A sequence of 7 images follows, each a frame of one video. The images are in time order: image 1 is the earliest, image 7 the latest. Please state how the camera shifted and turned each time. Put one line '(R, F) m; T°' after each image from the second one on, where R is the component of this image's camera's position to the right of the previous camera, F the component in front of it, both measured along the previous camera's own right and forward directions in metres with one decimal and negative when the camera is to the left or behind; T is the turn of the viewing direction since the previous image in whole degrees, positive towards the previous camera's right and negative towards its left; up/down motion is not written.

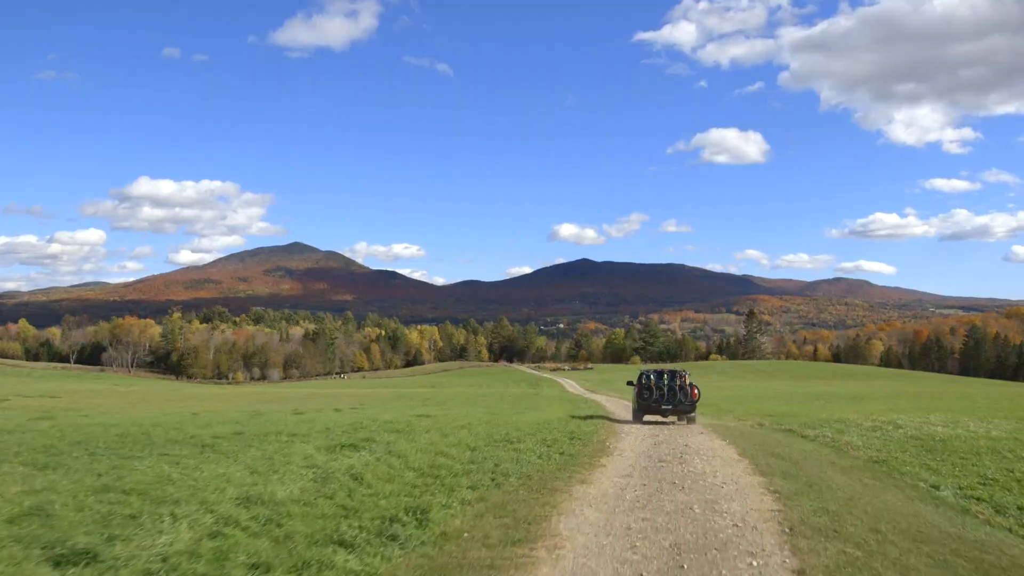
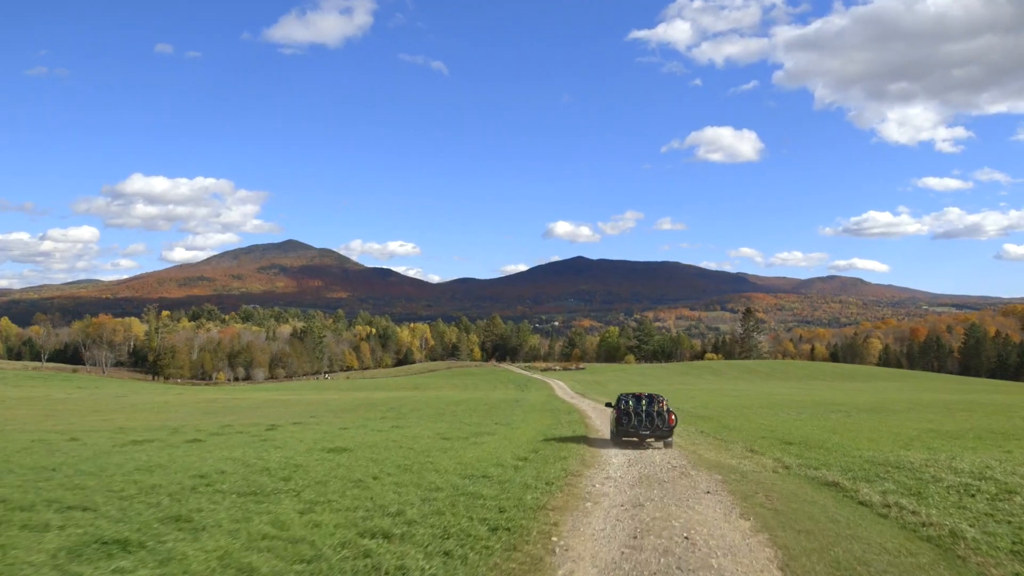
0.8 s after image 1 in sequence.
(+1.1, +3.8) m; 0°
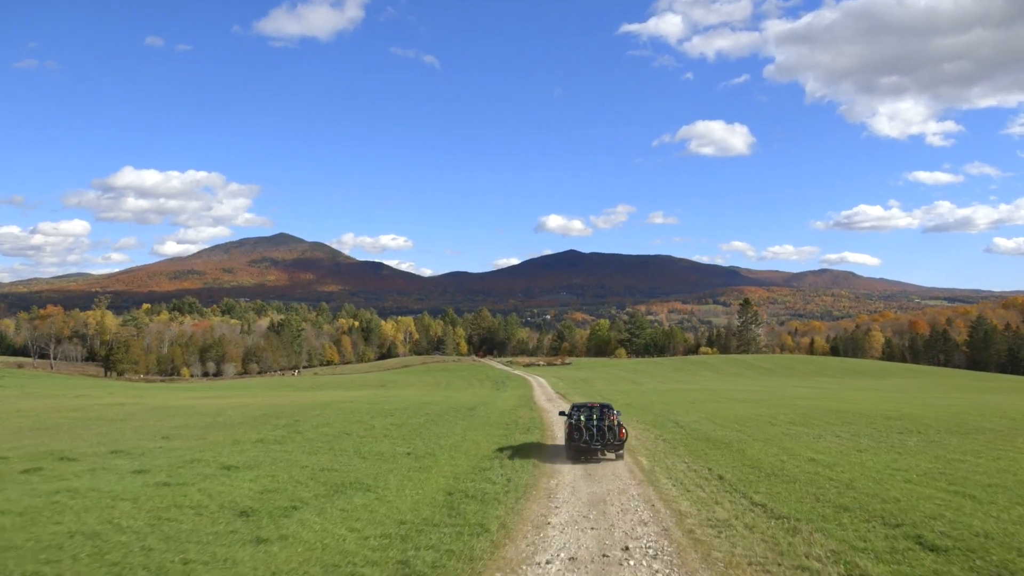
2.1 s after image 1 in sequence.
(+2.0, +7.7) m; +1°
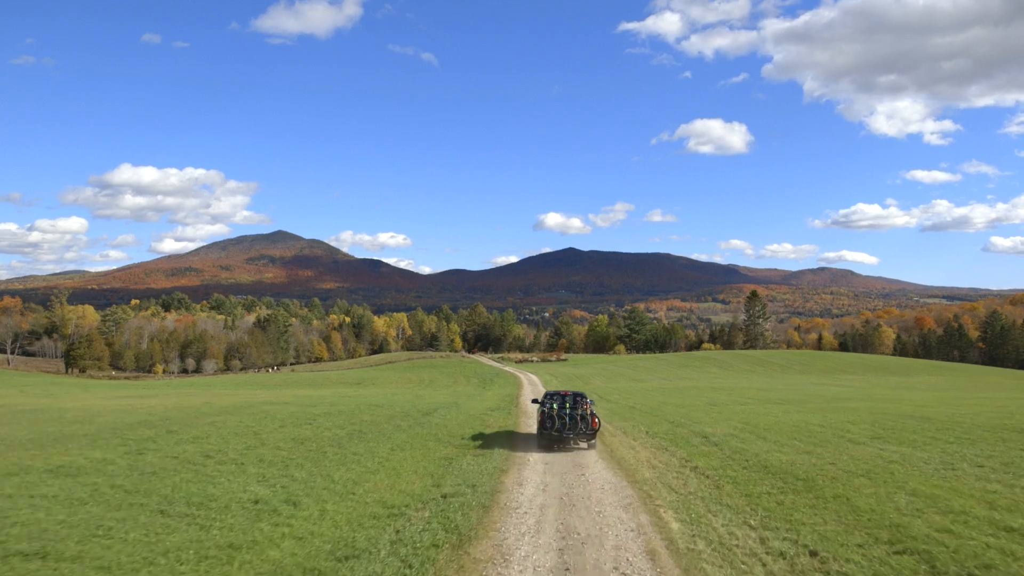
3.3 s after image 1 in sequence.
(+1.1, +6.7) m; 0°
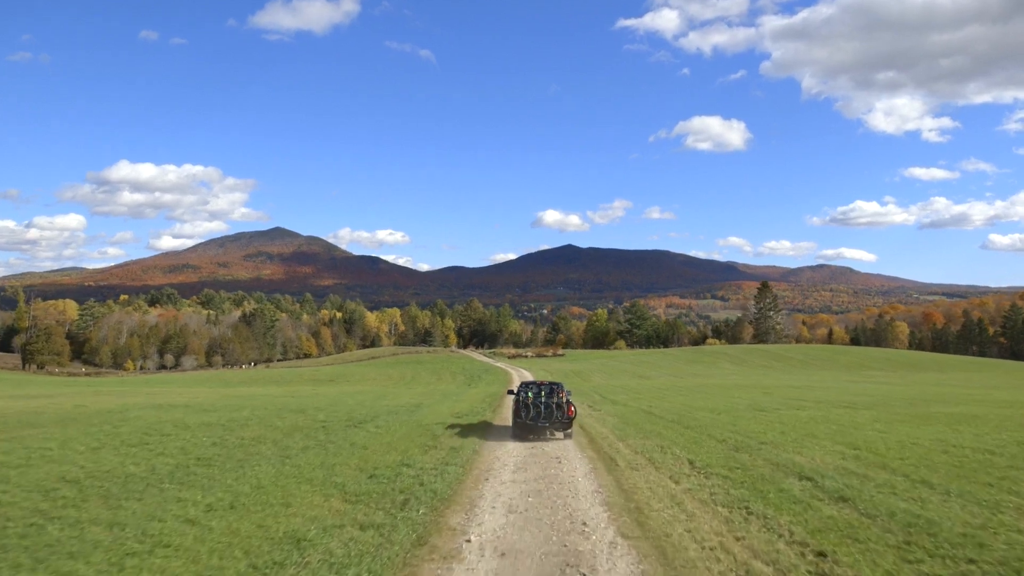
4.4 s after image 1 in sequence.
(+0.8, +6.9) m; 0°
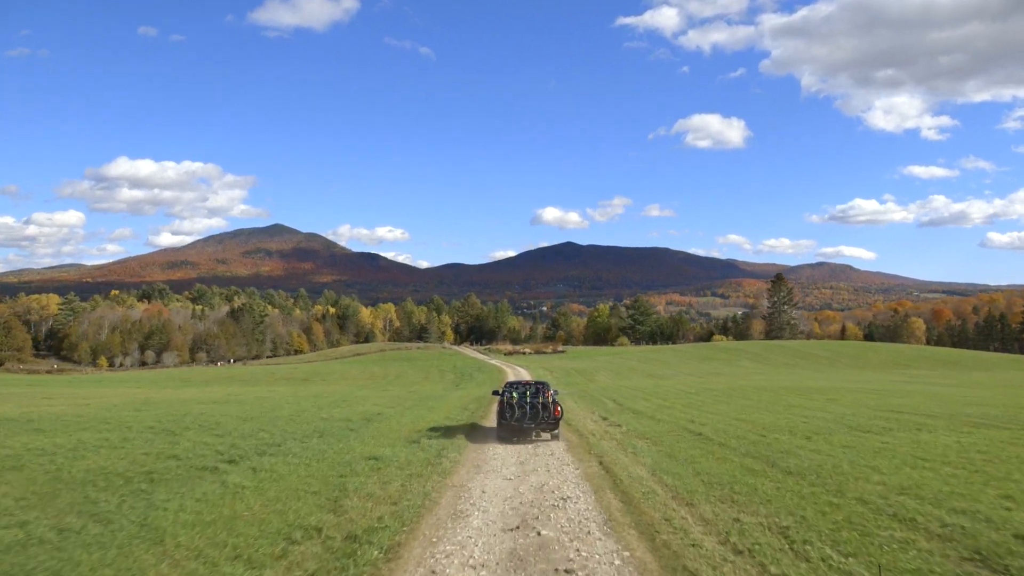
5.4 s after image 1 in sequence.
(+0.4, +6.2) m; 0°
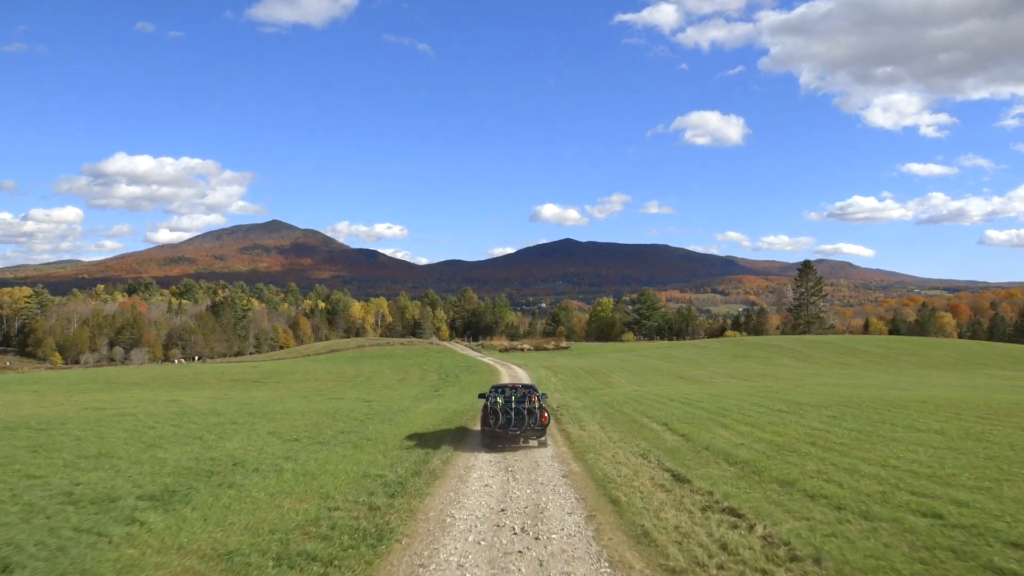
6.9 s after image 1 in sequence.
(+0.3, +9.4) m; 0°
